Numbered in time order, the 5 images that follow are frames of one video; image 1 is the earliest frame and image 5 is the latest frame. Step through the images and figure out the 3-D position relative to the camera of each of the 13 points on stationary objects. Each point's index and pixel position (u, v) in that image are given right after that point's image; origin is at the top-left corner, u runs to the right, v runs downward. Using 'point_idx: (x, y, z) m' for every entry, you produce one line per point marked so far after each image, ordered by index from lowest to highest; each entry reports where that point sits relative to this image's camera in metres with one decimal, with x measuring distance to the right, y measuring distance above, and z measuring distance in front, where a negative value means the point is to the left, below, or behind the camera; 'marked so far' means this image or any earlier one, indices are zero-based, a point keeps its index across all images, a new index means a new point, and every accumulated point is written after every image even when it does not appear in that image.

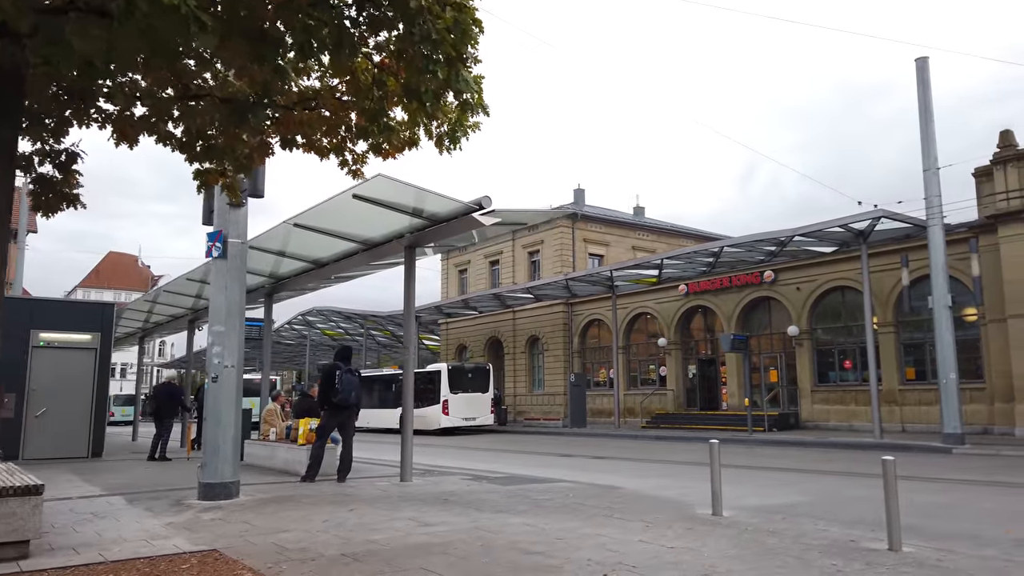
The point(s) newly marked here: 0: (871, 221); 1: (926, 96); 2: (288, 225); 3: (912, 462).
0: (+9.7, +1.8, +19.7) m
1: (+11.0, +5.1, +19.3) m
2: (-3.2, +0.9, +10.2) m
3: (+8.1, -3.5, +14.9) m
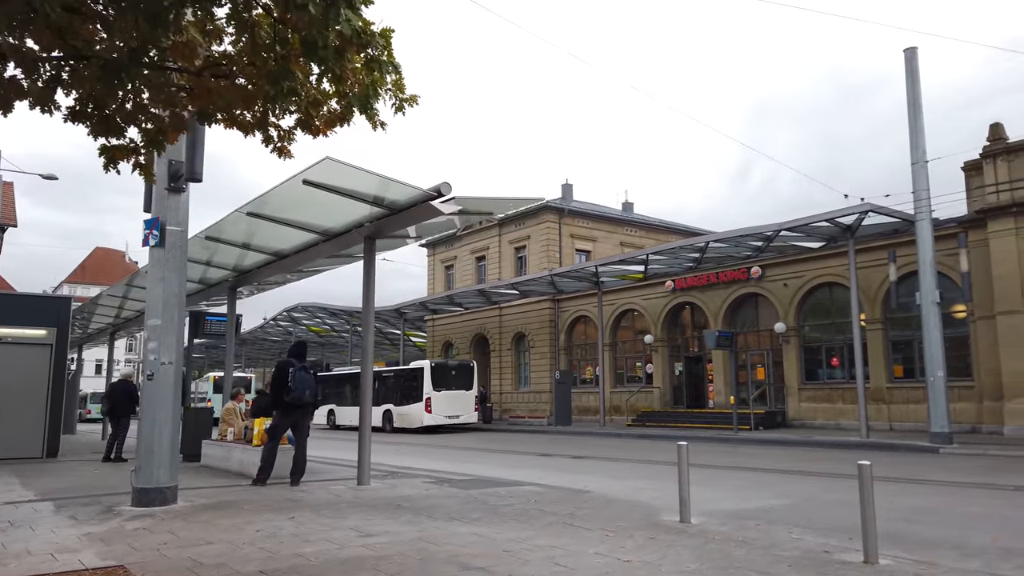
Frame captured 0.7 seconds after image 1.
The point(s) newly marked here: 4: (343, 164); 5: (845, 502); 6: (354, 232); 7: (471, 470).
0: (+9.2, +1.9, +19.3) m
1: (+10.4, +5.2, +18.9) m
2: (-3.6, +1.0, +9.7) m
3: (+7.6, -3.4, +14.5) m
4: (-1.8, +1.3, +7.8) m
5: (+4.1, -2.6, +9.0) m
6: (-2.1, +0.8, +9.9) m
7: (-0.7, -2.9, +11.7) m
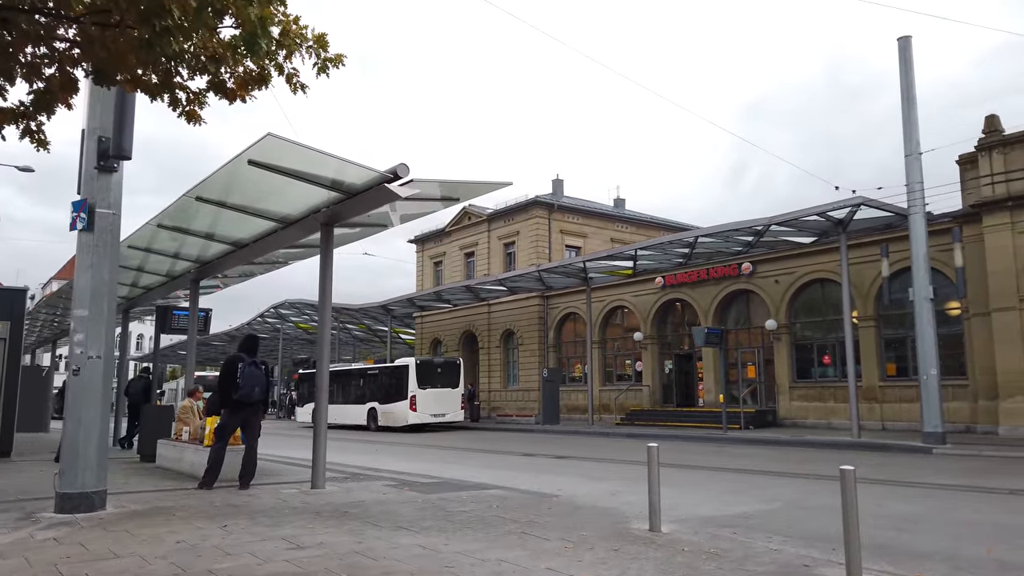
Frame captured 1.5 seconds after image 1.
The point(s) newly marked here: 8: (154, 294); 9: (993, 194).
0: (+8.7, +2.0, +18.8) m
1: (+10.0, +5.3, +18.4) m
2: (-4.0, +1.1, +9.1) m
3: (+7.1, -3.3, +13.9) m
4: (-2.2, +1.4, +7.2) m
5: (+3.7, -2.5, +8.5) m
6: (-2.6, +0.9, +9.3) m
7: (-1.1, -2.8, +11.1) m
8: (-7.7, -0.1, +15.6) m
9: (+12.2, +2.4, +18.6) m
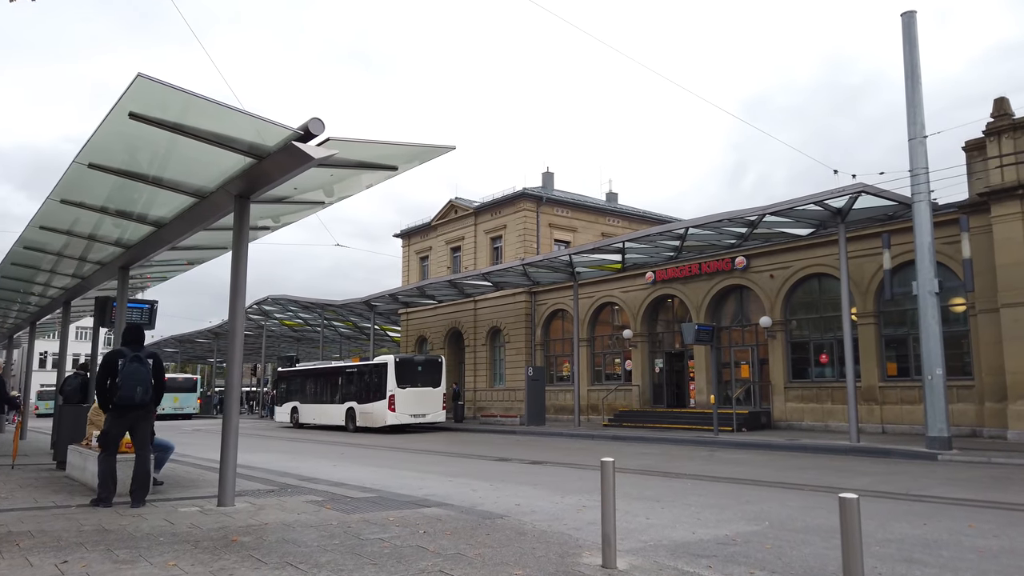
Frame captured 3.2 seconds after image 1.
0: (+8.1, +2.2, +17.6) m
1: (+9.4, +5.5, +17.1) m
2: (-4.6, +1.3, +7.8) m
3: (+6.5, -3.2, +12.7) m
4: (-2.8, +1.6, +5.9) m
5: (+3.1, -2.4, +7.2) m
6: (-3.1, +1.1, +8.1) m
7: (-1.7, -2.6, +9.9) m
8: (-8.3, +0.1, +14.3) m
9: (+11.6, +2.5, +17.3) m
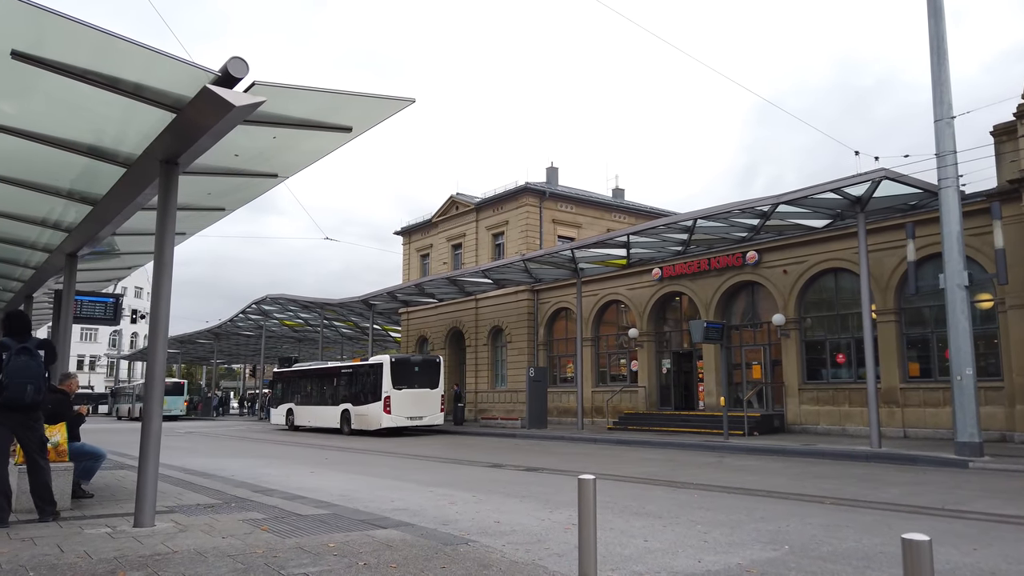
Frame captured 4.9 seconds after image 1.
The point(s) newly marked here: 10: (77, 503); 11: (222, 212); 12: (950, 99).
0: (+8.0, +2.3, +16.3) m
1: (+9.3, +5.6, +15.9) m
2: (-4.8, +1.4, +6.7) m
3: (+6.4, -3.0, +11.5) m
4: (-3.0, +1.8, +4.8) m
5: (+2.9, -2.2, +6.0) m
6: (-3.3, +1.2, +7.0) m
7: (-1.9, -2.5, +8.7) m
8: (-8.5, +0.2, +13.3) m
9: (+11.5, +2.7, +16.0) m
10: (-4.4, -2.2, +7.4) m
11: (-3.9, +1.0, +9.8) m
12: (+9.4, +4.1, +15.7) m
